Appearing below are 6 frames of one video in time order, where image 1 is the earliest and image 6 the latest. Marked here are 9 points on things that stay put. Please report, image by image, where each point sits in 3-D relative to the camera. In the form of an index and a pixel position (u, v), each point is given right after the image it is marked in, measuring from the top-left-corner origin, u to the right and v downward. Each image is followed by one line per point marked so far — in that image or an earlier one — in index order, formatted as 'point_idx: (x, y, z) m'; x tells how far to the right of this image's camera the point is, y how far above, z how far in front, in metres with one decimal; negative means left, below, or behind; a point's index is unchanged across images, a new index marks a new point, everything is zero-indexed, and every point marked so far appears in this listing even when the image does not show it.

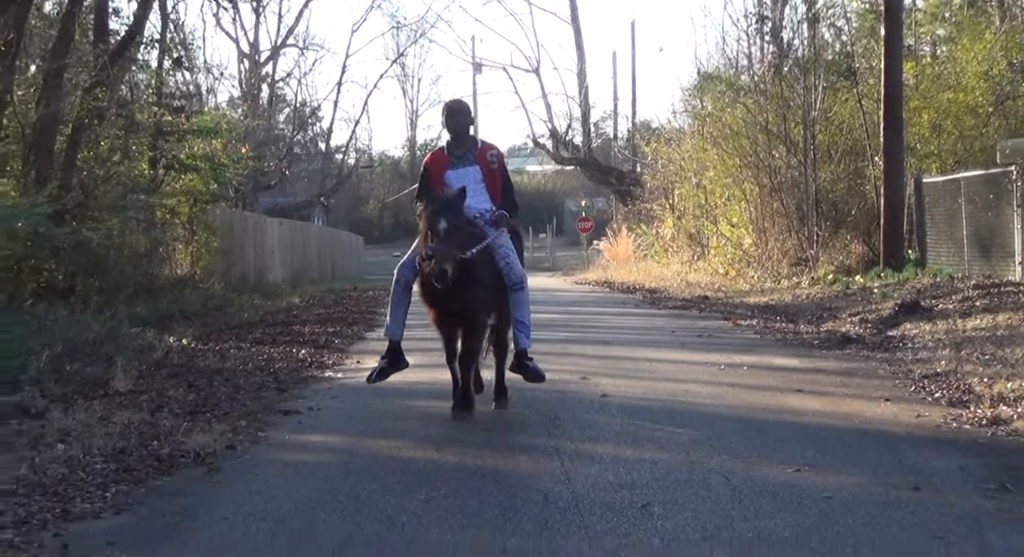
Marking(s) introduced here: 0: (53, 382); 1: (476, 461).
0: (-3.8, -0.8, +11.1) m
1: (-0.2, -1.0, +7.3) m
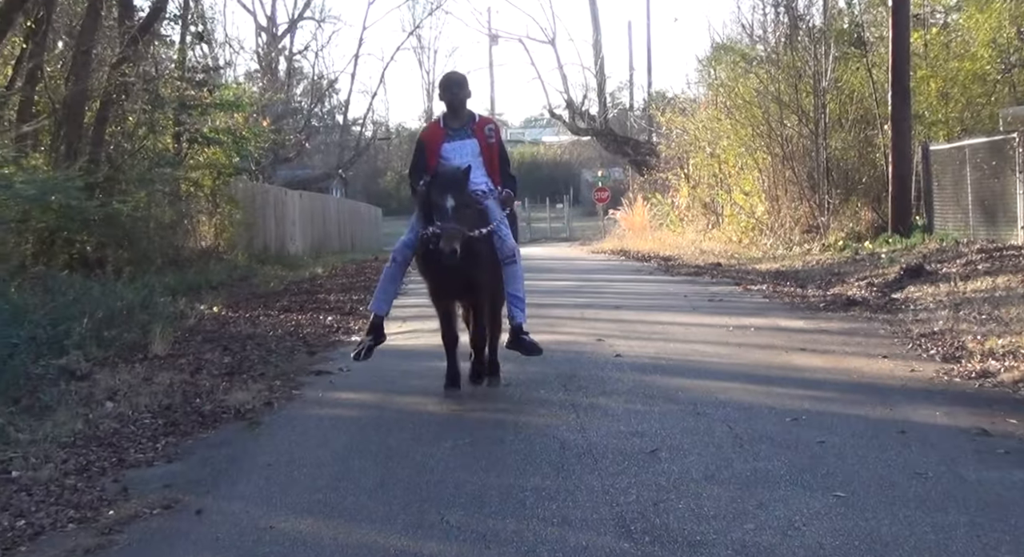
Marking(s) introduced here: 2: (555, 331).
0: (-3.6, -0.6, +11.7) m
1: (-0.1, -0.8, +7.8) m
2: (+0.4, -0.5, +11.5) m
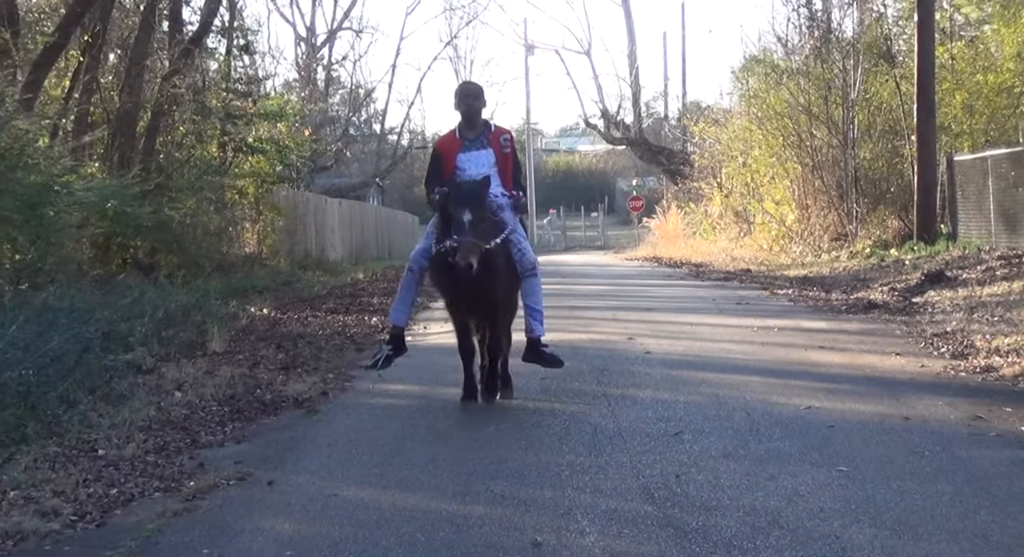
0: (-3.3, -0.6, +12.5) m
1: (+0.2, -0.8, +8.5) m
2: (+0.7, -0.5, +12.2) m
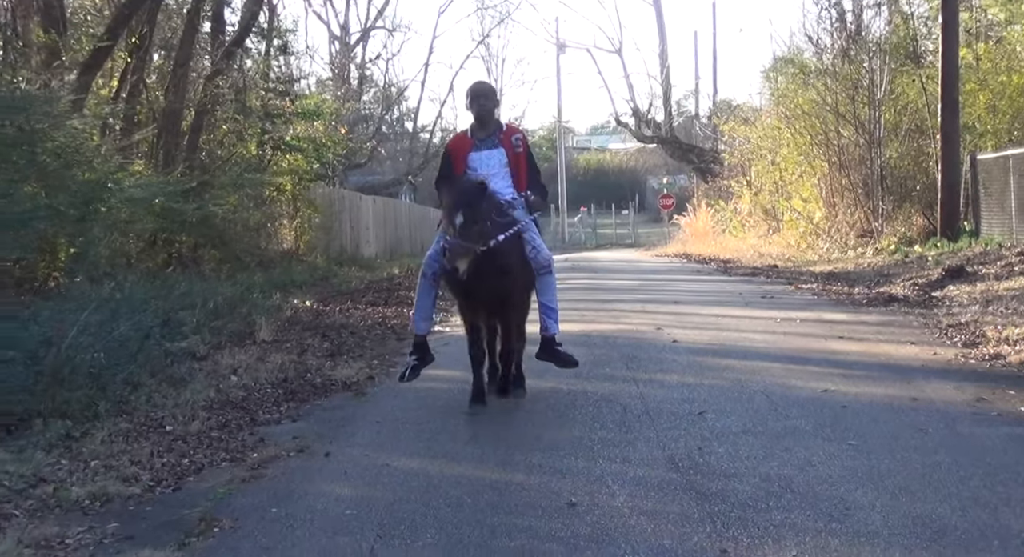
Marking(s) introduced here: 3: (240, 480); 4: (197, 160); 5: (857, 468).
0: (-3.0, -0.5, +13.2) m
1: (+0.4, -0.7, +9.1) m
2: (+1.0, -0.4, +12.8) m
3: (-1.4, -1.0, +6.8) m
4: (-4.6, +1.7, +19.9) m
5: (+1.6, -0.9, +6.2) m
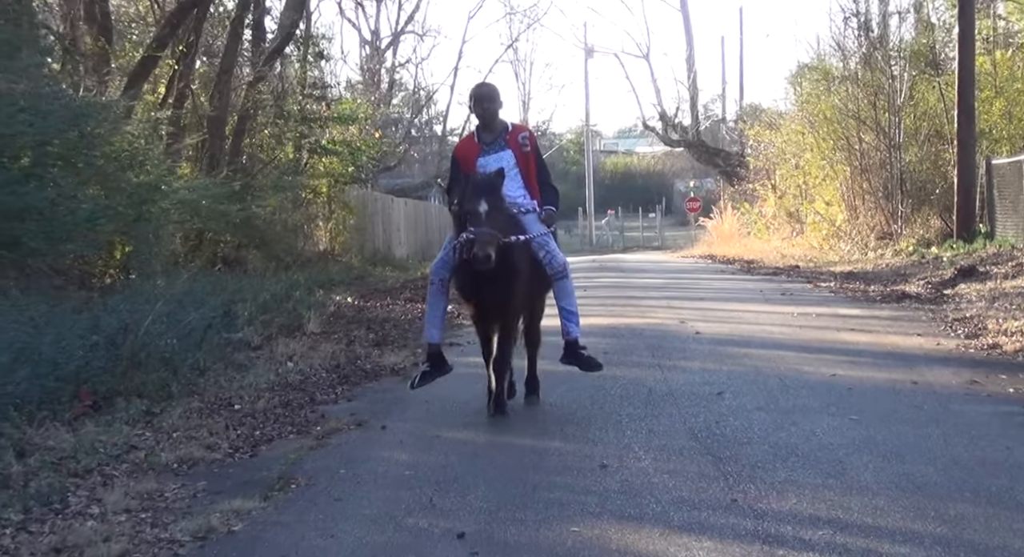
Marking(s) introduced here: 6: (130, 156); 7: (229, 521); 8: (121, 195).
0: (-2.6, -0.5, +14.1) m
1: (+0.6, -0.7, +10.0) m
2: (+1.3, -0.4, +13.6) m
3: (-1.2, -1.0, +7.7) m
4: (-4.2, +1.8, +20.8) m
5: (+1.8, -0.8, +7.0) m
6: (-4.0, +1.3, +13.9) m
7: (-1.2, -1.1, +6.0) m
8: (-3.8, +0.8, +13.3) m
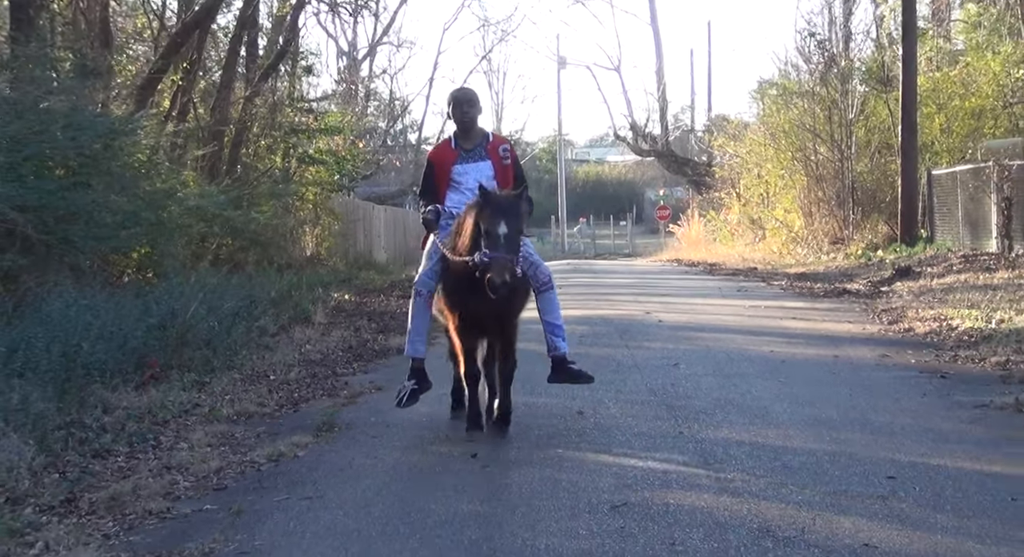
0: (-2.8, -0.4, +15.8) m
1: (+0.6, -0.6, +11.8) m
2: (+1.2, -0.3, +15.4) m
3: (-1.2, -0.9, +9.4) m
4: (-4.5, +1.8, +22.5) m
5: (+1.8, -0.7, +8.8) m
6: (-4.2, +1.3, +15.7) m
7: (-1.2, -1.0, +7.7) m
8: (-4.0, +0.9, +15.0) m
